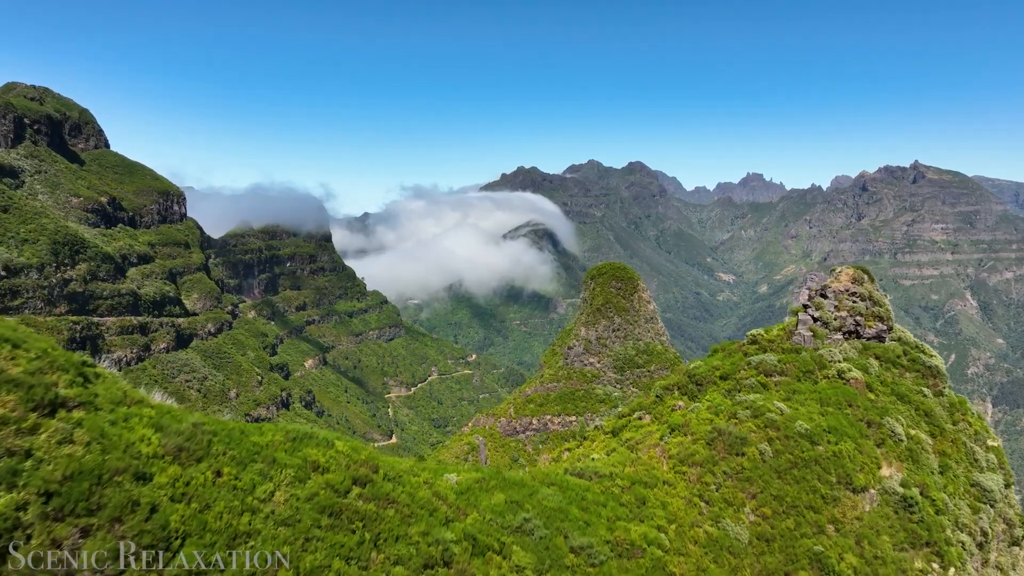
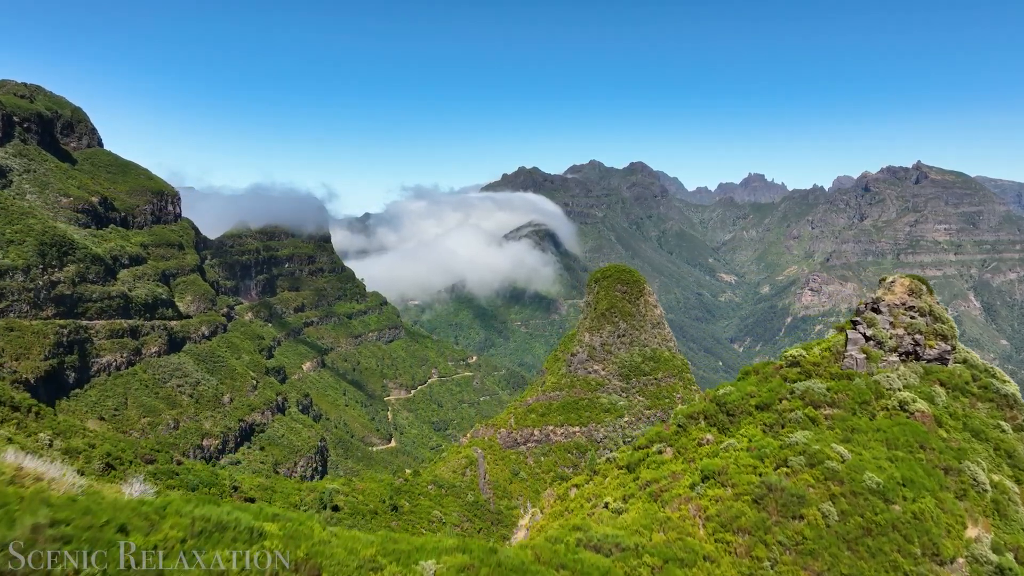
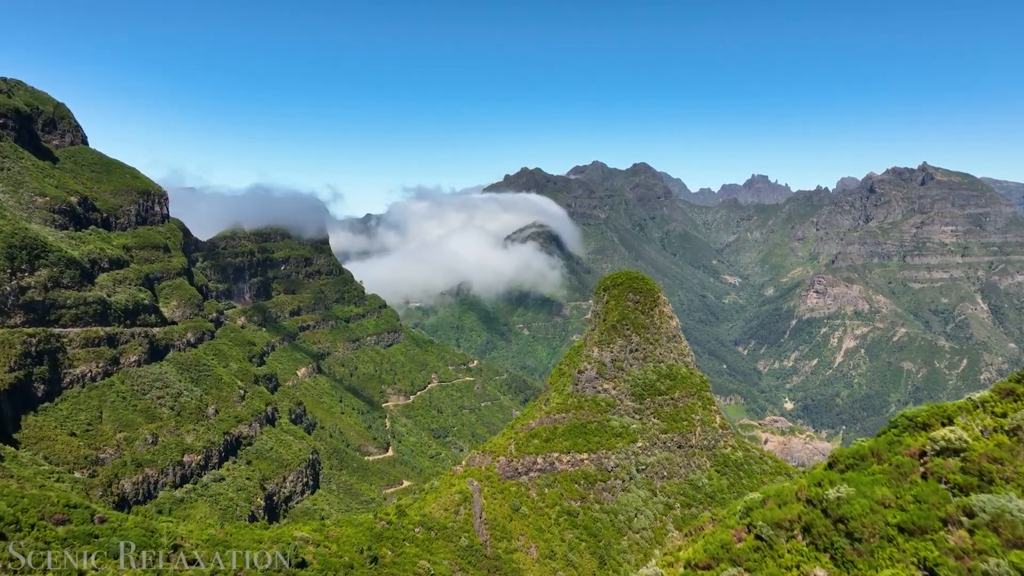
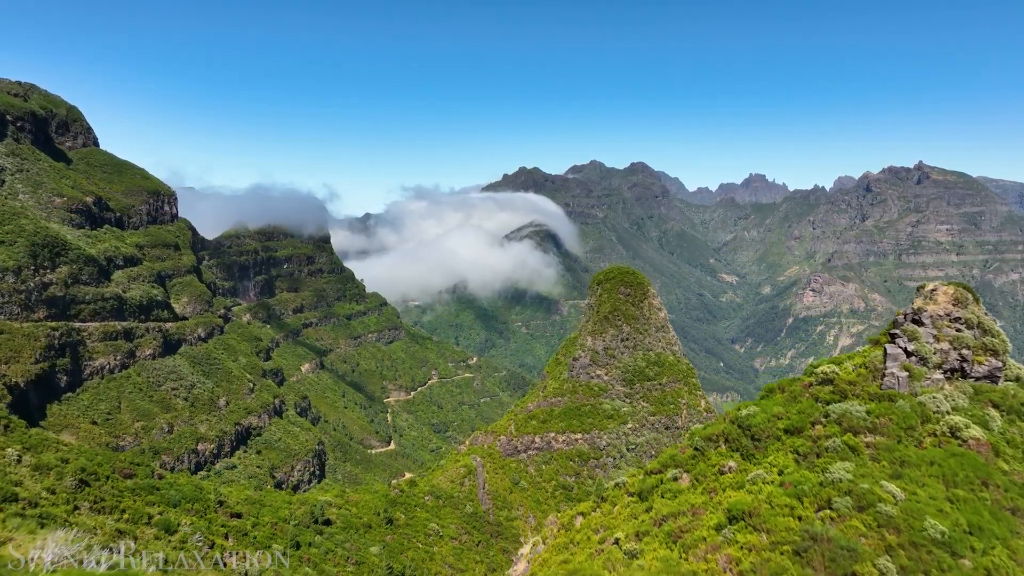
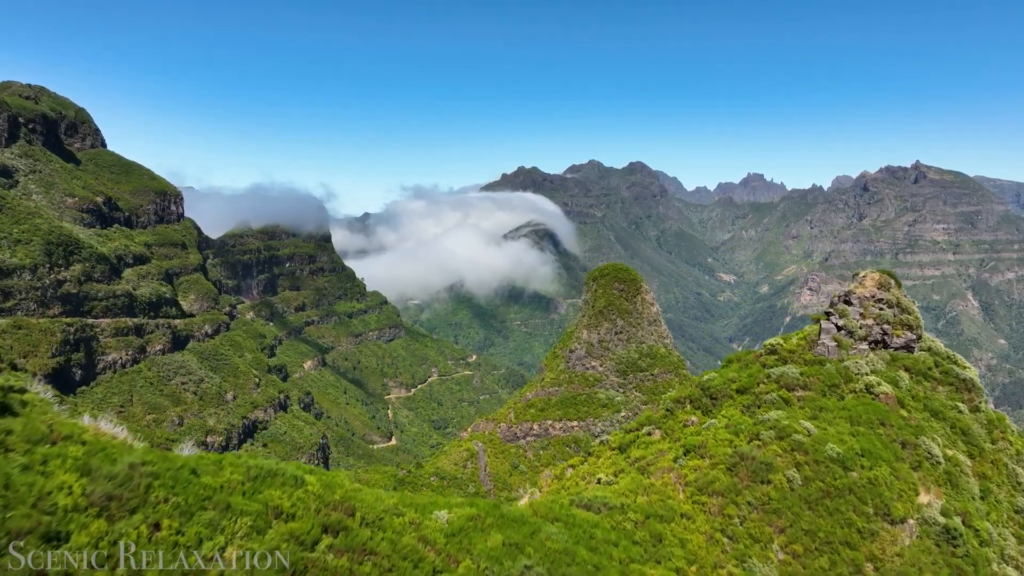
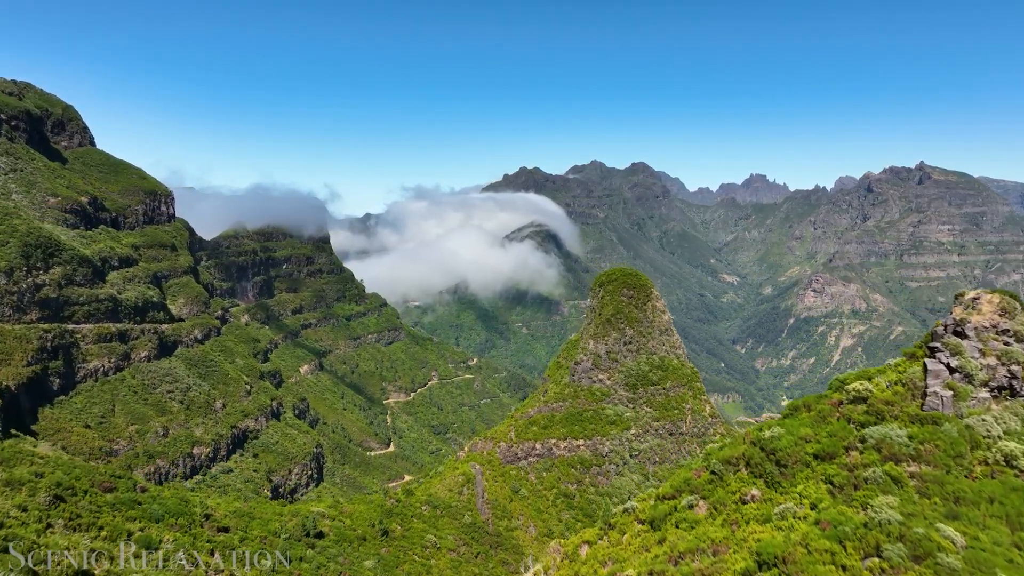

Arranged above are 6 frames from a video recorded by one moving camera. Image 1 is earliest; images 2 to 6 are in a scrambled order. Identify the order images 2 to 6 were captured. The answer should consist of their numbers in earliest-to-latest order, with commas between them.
5, 2, 4, 6, 3
